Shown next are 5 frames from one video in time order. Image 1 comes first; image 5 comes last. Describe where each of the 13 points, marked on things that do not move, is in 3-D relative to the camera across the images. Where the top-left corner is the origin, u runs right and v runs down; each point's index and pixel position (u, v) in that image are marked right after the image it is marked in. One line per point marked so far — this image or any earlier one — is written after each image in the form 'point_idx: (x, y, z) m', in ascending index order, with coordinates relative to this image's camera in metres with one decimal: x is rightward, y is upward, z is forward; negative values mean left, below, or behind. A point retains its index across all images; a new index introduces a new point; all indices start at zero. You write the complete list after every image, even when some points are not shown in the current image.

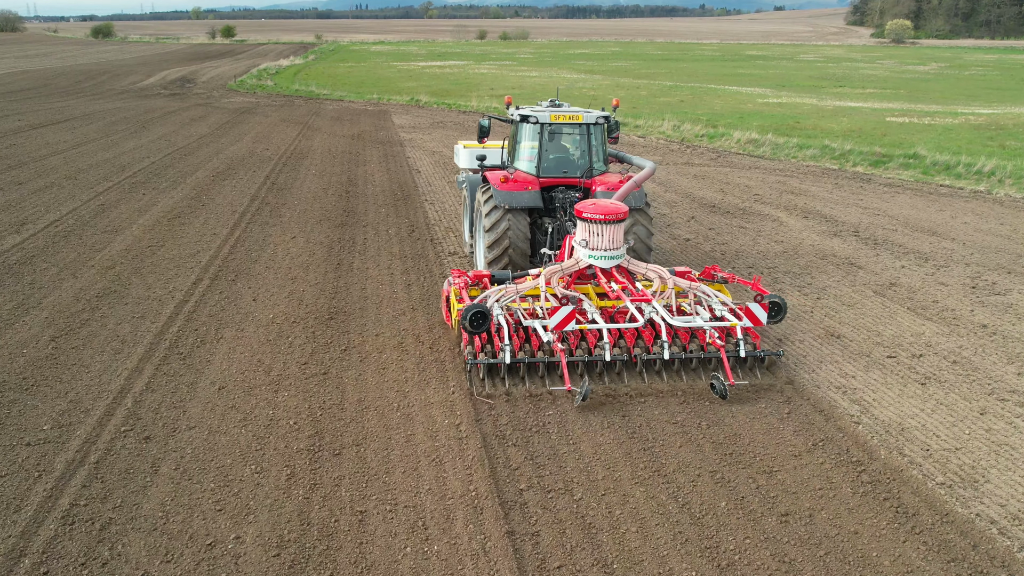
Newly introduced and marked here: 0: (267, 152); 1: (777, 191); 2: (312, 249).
0: (-3.9, +2.2, +16.4) m
1: (+3.4, +1.2, +13.1) m
2: (-1.7, +0.3, +9.0) m
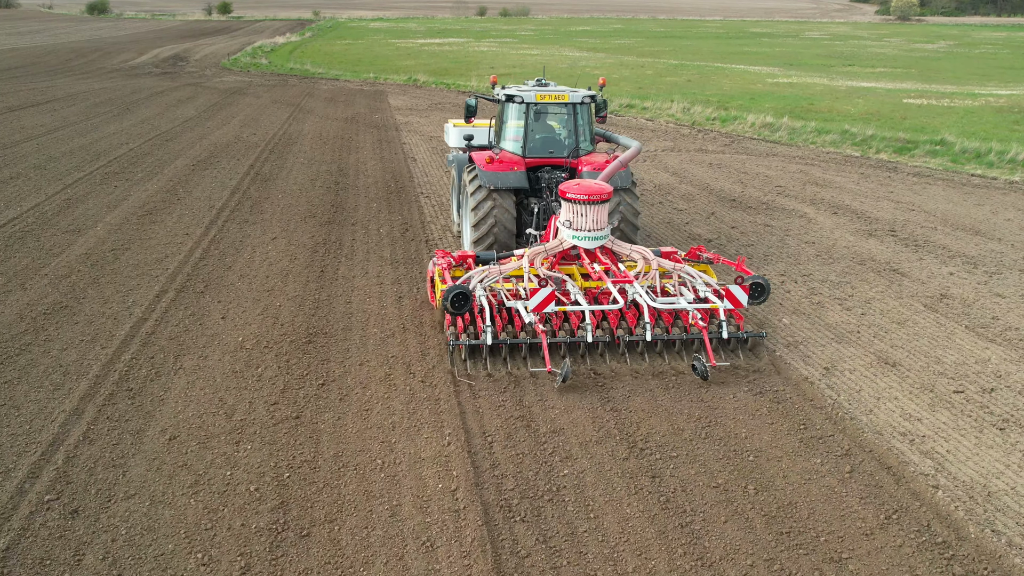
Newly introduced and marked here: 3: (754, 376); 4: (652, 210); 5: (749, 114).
0: (-3.9, +2.3, +15.4) m
1: (+3.4, +1.3, +12.2) m
2: (-1.7, +0.3, +8.1) m
3: (+1.3, -0.5, +5.7) m
4: (+1.4, +0.8, +10.1) m
5: (+4.4, +3.2, +18.9) m
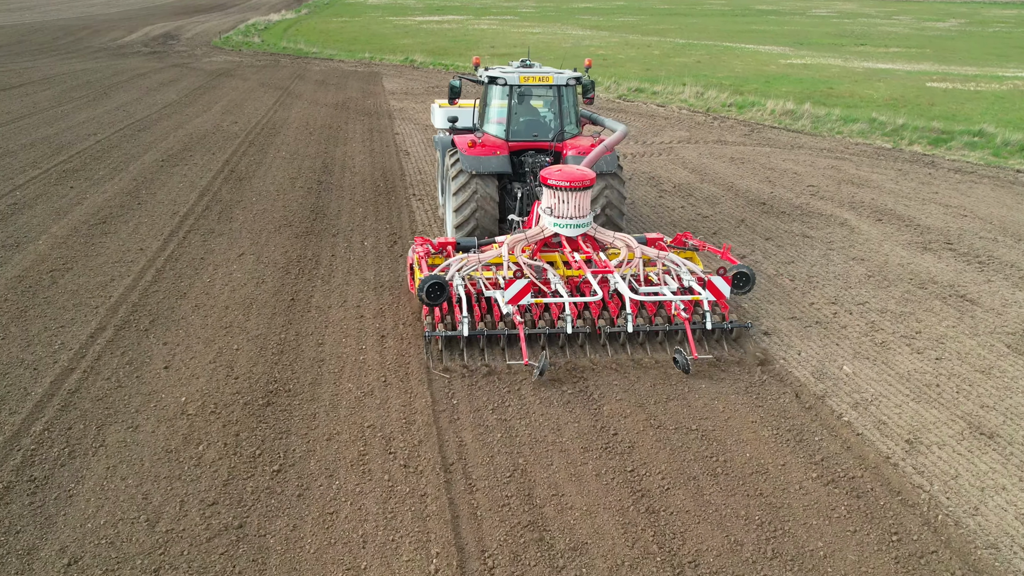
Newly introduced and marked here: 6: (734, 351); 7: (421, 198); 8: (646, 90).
0: (-3.8, +2.2, +14.3) m
1: (+3.4, +1.2, +11.0) m
2: (-1.7, +0.1, +7.0) m
3: (+1.3, -0.7, +4.5) m
4: (+1.4, +0.6, +9.0) m
5: (+4.4, +3.2, +17.7) m
6: (+1.2, -0.3, +5.8) m
7: (-0.9, +0.8, +9.7) m
8: (+2.6, +3.7, +19.4) m
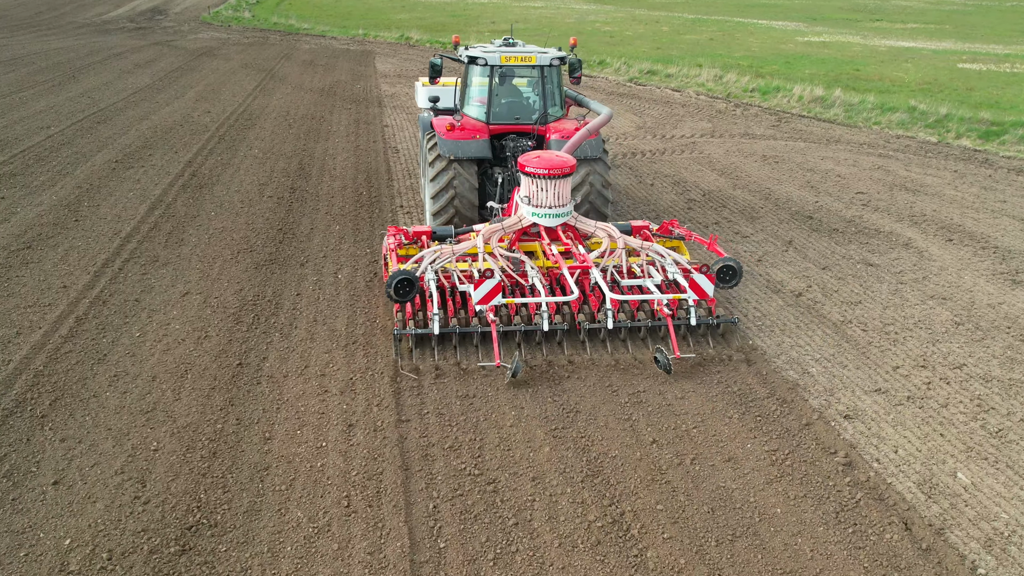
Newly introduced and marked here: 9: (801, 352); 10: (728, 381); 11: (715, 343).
0: (-3.8, +2.1, +12.8) m
1: (+3.5, +1.0, +9.6) m
2: (-1.7, -0.2, +5.6) m
3: (+1.4, -1.1, +3.2) m
4: (+1.4, +0.4, +7.6) m
5: (+4.4, +3.2, +16.2) m
6: (+1.3, -0.7, +4.4) m
7: (-0.8, +0.6, +8.3) m
8: (+2.6, +3.8, +17.9) m
9: (+1.5, -0.3, +5.4) m
10: (+1.1, -0.5, +5.0) m
11: (+1.1, -0.3, +5.6) m
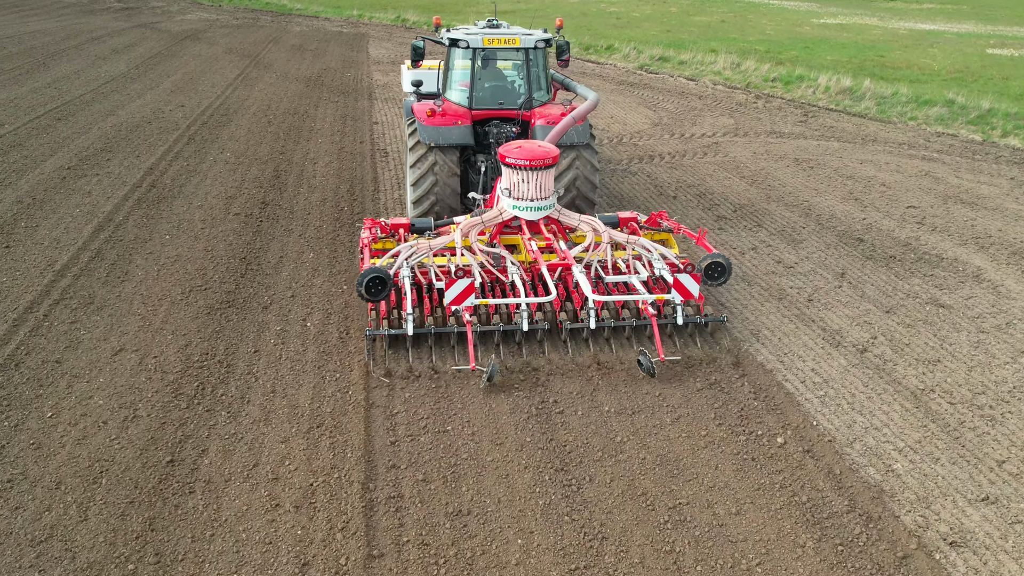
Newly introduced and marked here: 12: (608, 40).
0: (-3.8, +2.0, +11.7) m
1: (+3.5, +0.8, +8.5) m
2: (-1.6, -0.5, +4.5) m
3: (+1.4, -1.4, +2.1) m
4: (+1.4, +0.1, +6.5) m
5: (+4.5, +3.1, +15.0) m
6: (+1.3, -1.0, +3.3) m
7: (-0.8, +0.4, +7.2) m
8: (+2.6, +3.7, +16.7) m
9: (+1.5, -0.6, +4.3) m
10: (+1.1, -0.8, +4.0) m
11: (+1.1, -0.6, +4.5) m
12: (+1.8, +4.7, +19.7) m
